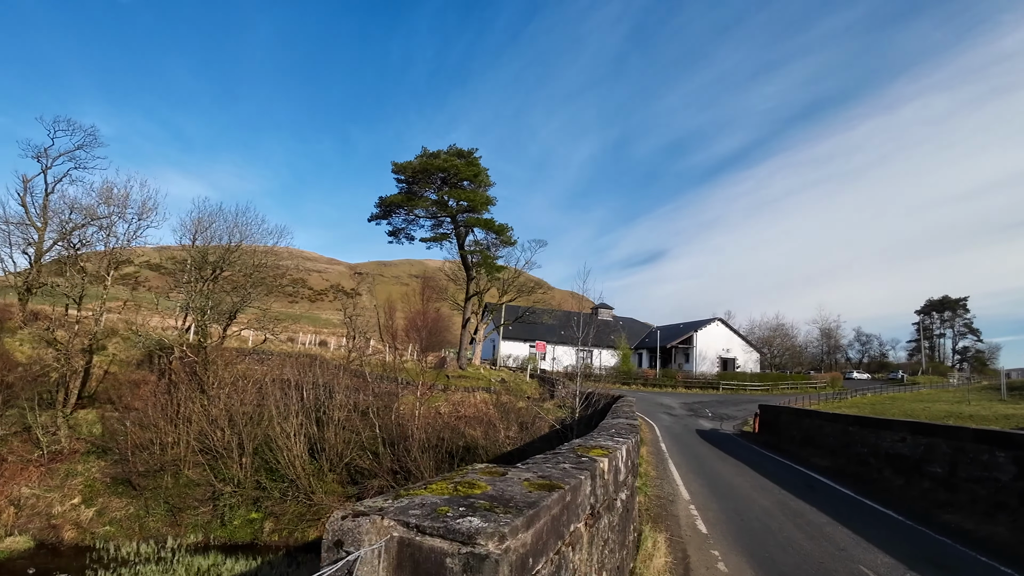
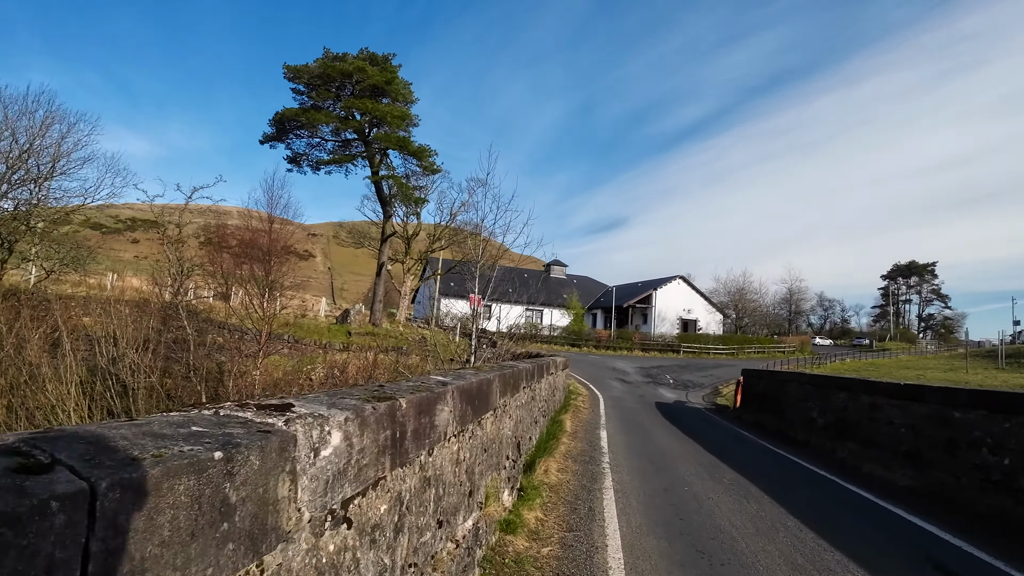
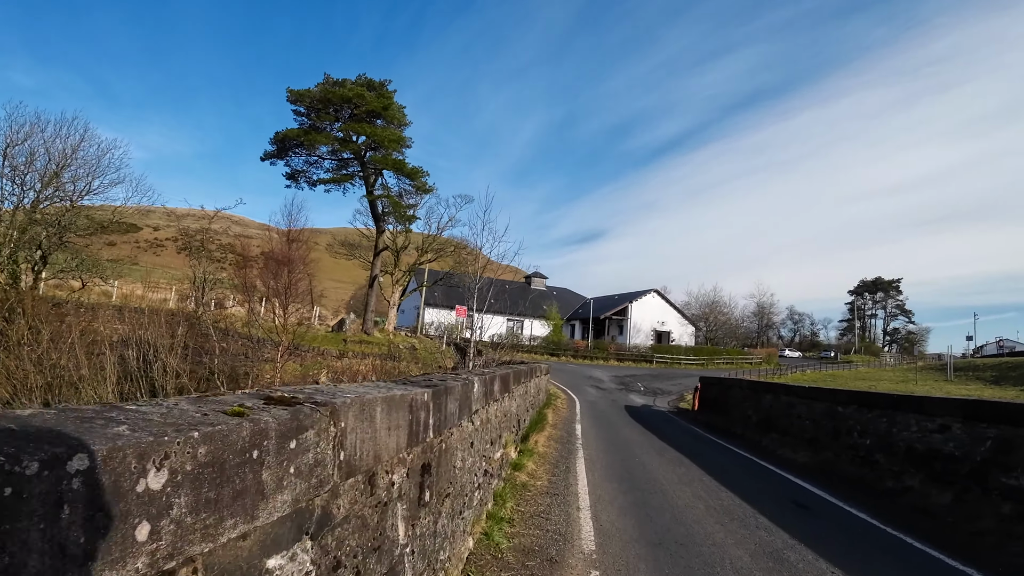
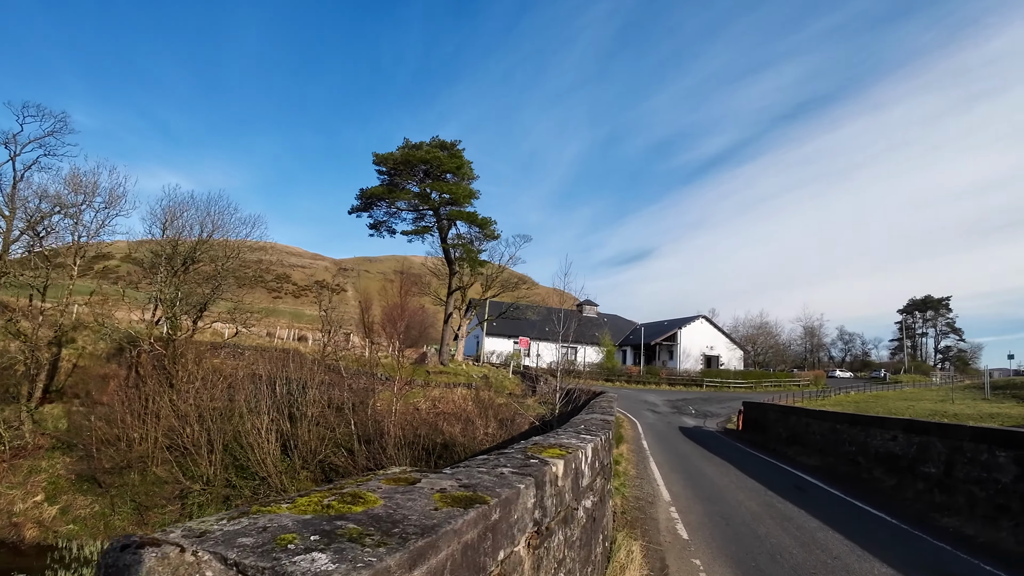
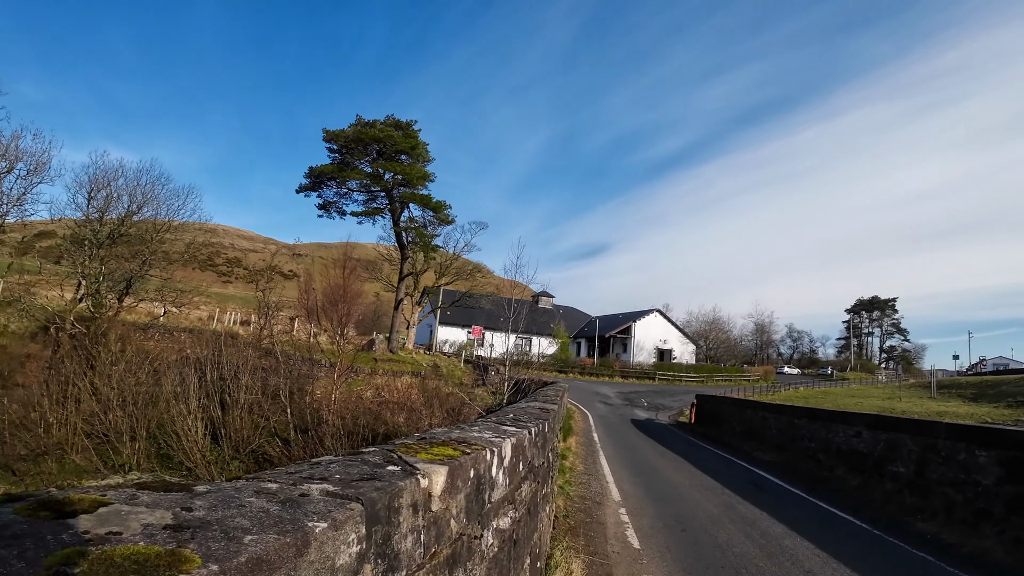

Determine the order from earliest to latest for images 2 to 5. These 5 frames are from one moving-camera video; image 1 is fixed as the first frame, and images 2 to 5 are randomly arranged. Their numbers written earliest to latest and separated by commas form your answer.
4, 5, 3, 2
